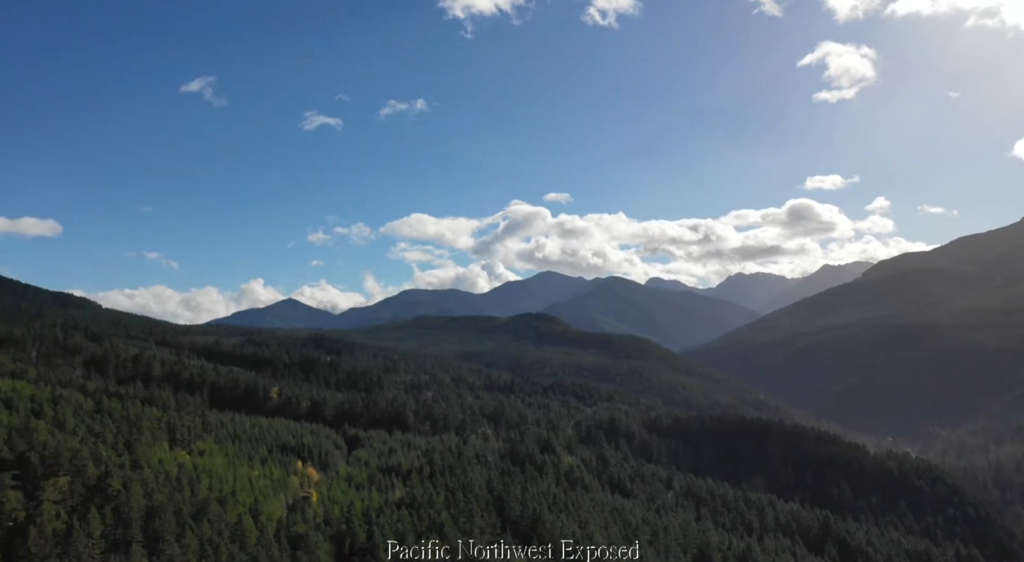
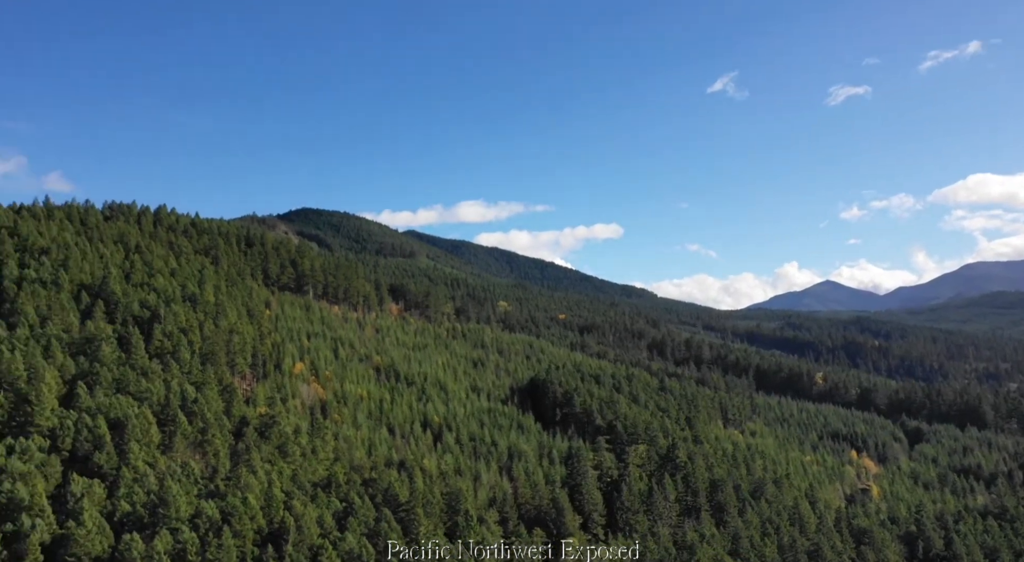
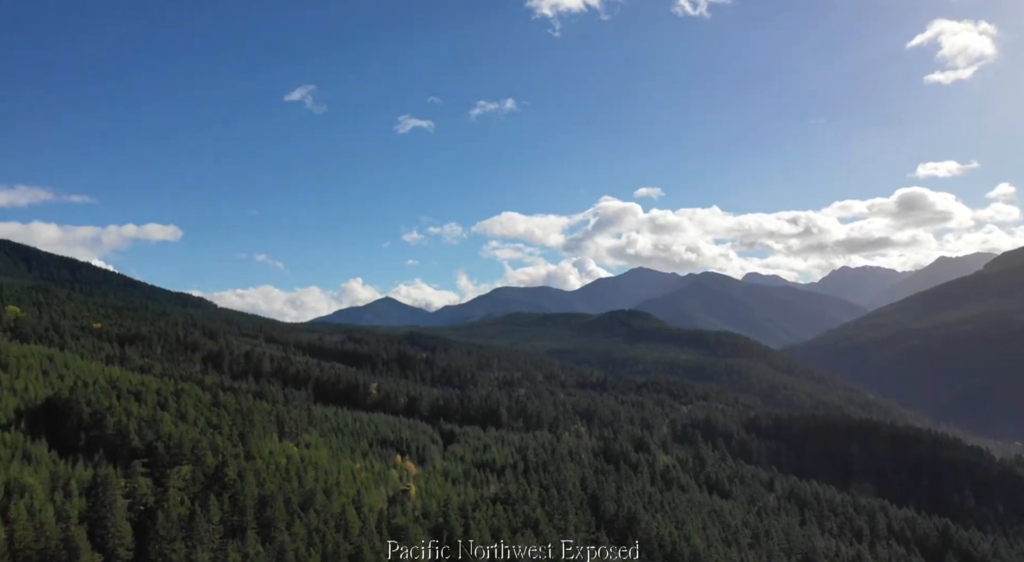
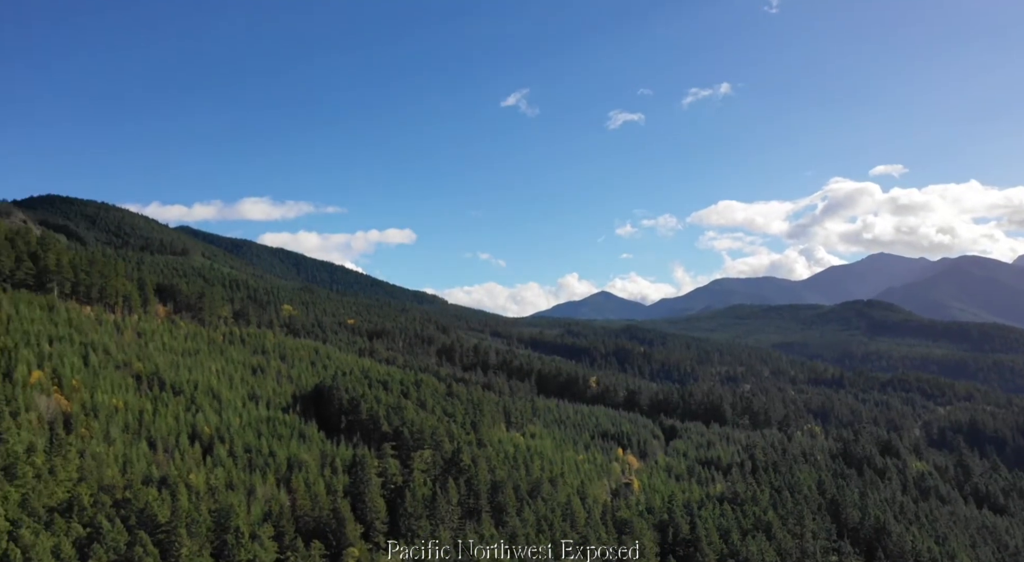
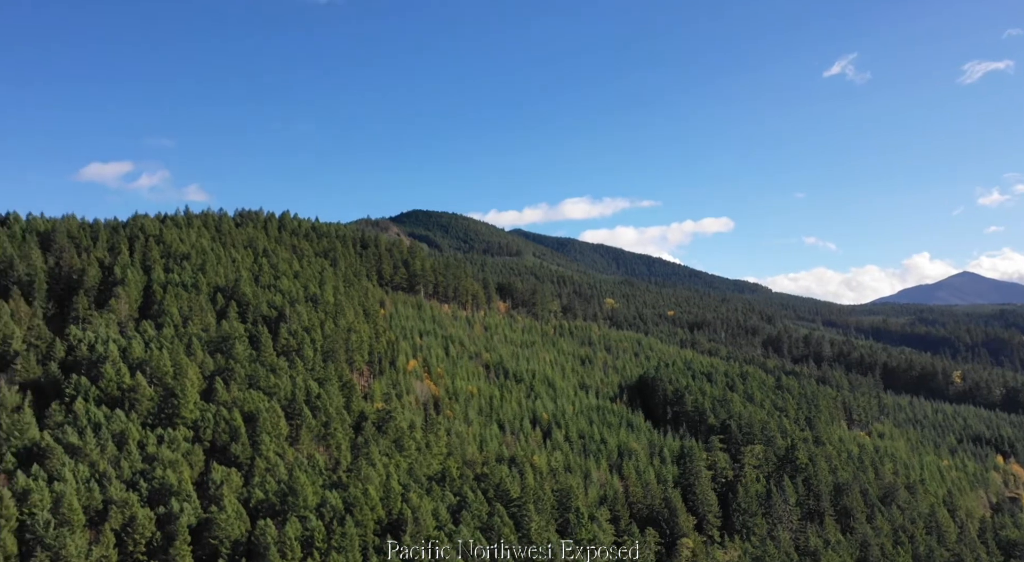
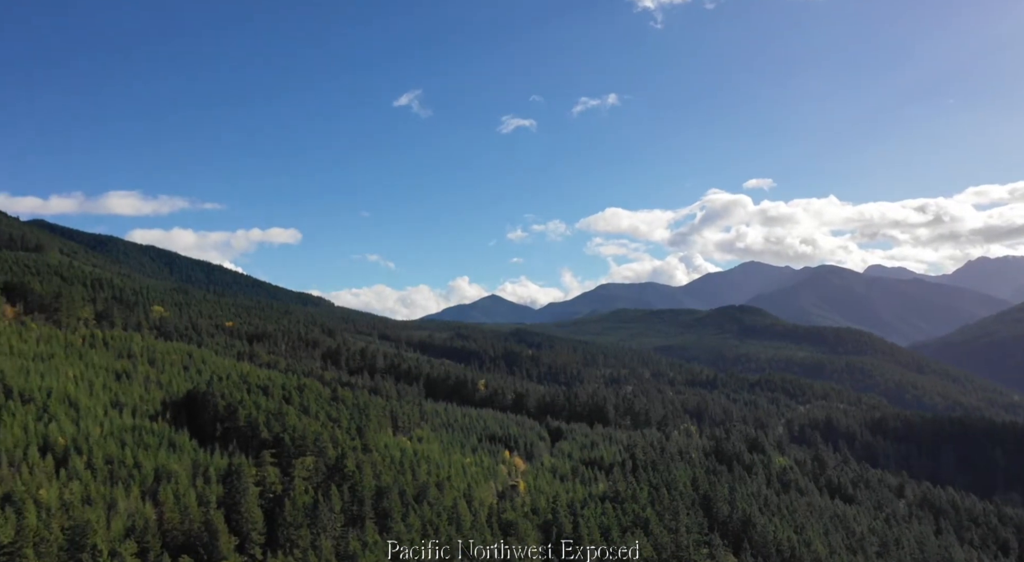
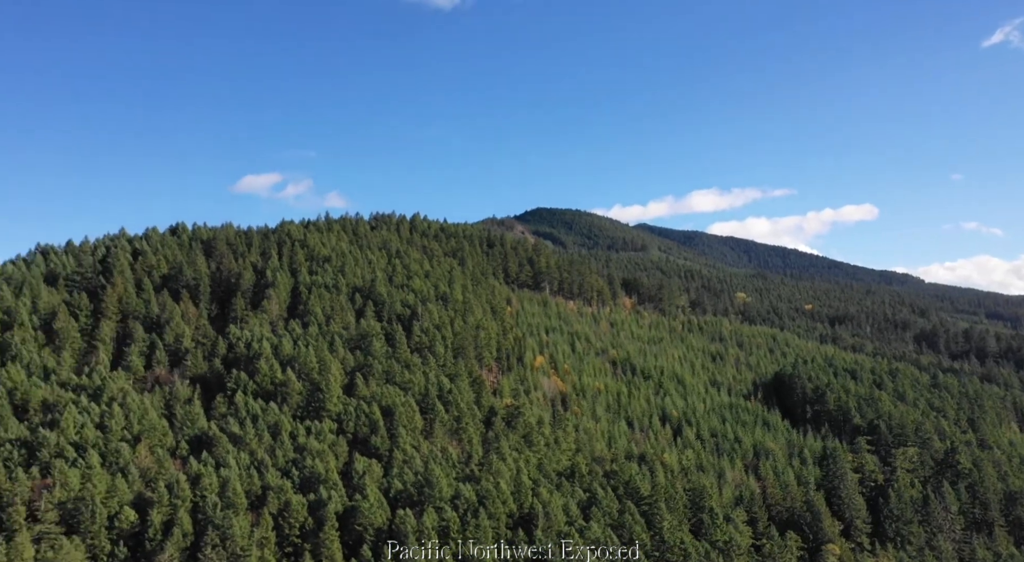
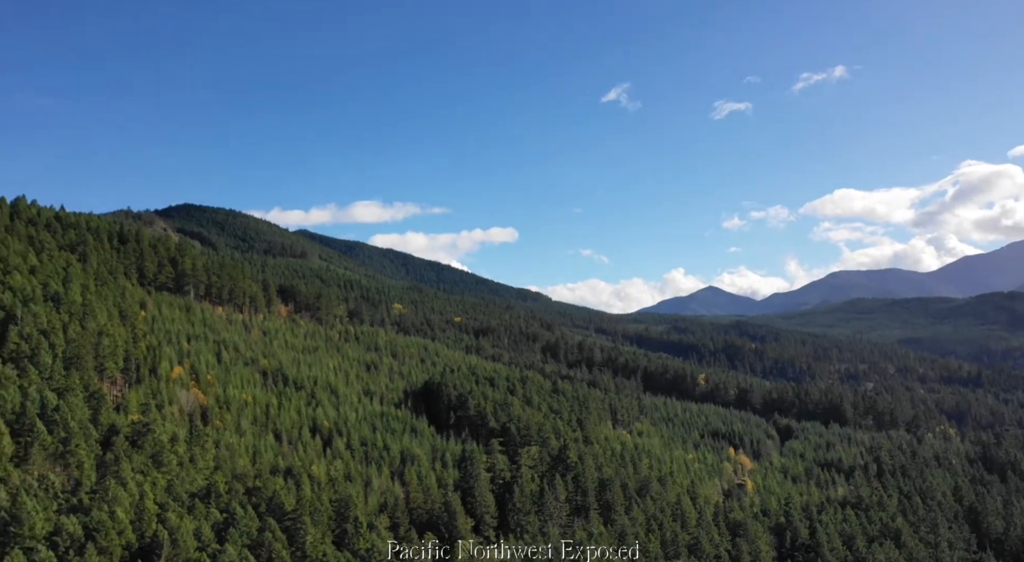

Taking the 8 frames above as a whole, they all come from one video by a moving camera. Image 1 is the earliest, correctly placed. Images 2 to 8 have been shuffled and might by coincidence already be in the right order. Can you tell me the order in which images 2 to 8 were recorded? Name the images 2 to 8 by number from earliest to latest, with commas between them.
3, 6, 4, 8, 2, 5, 7
